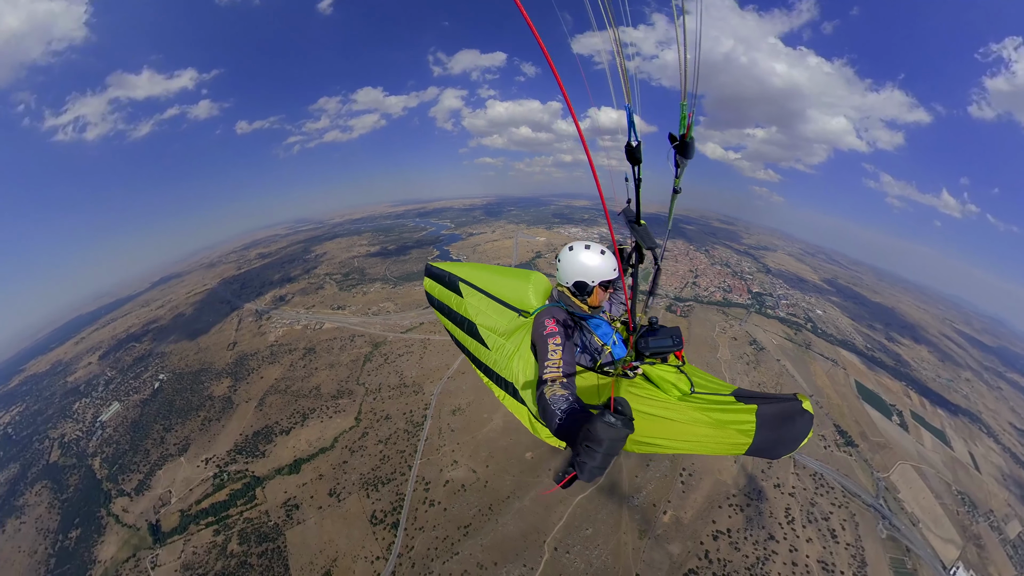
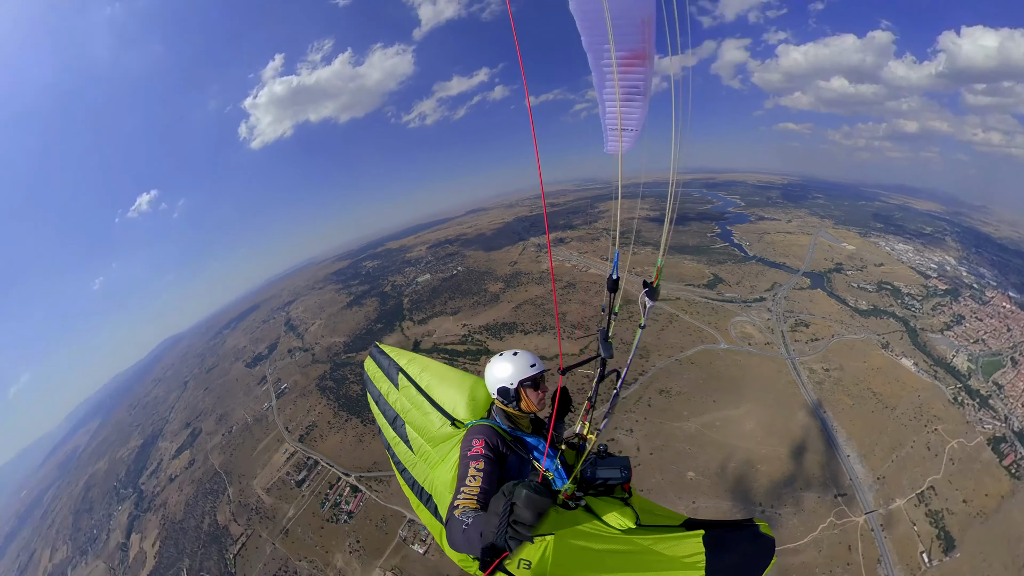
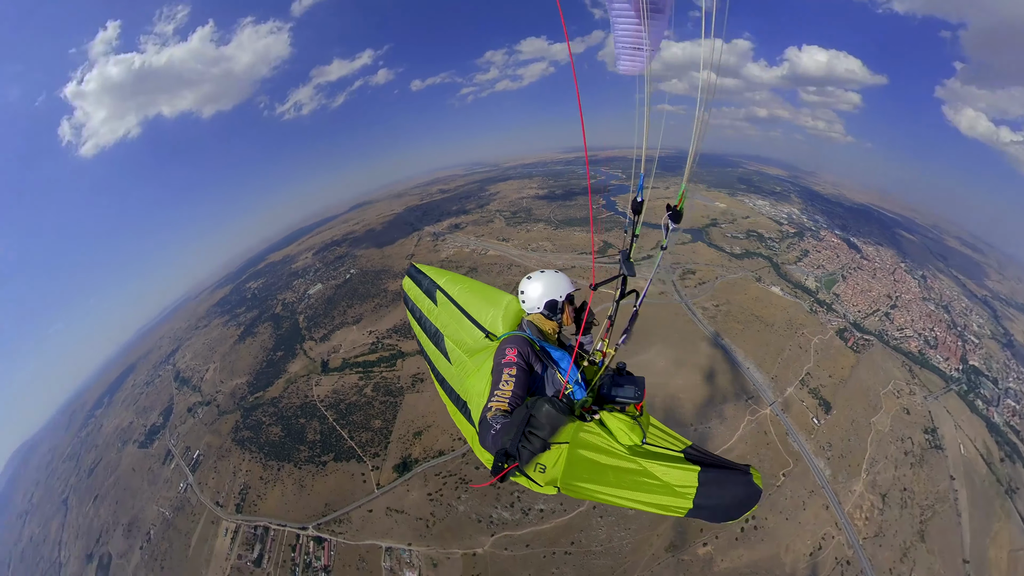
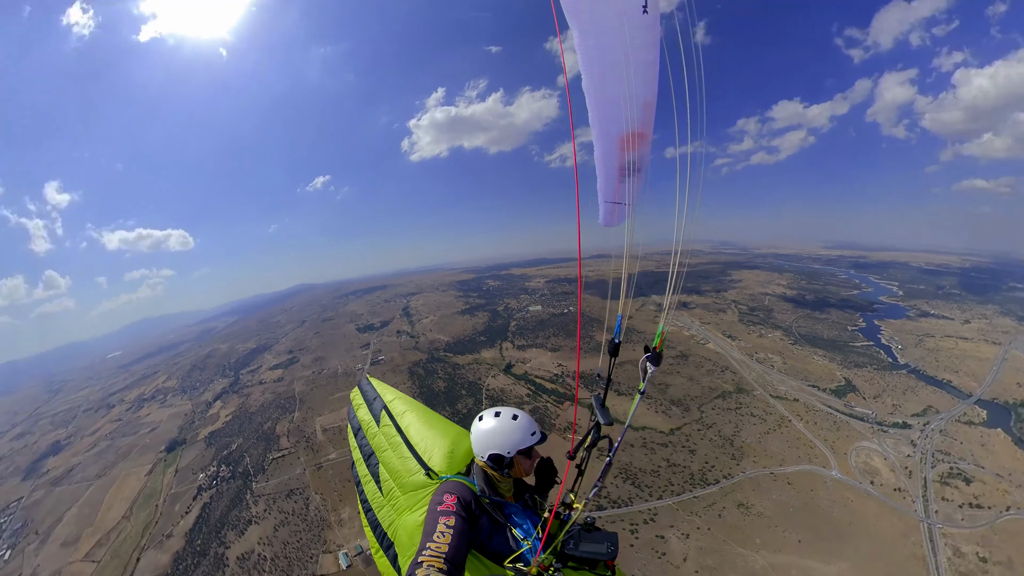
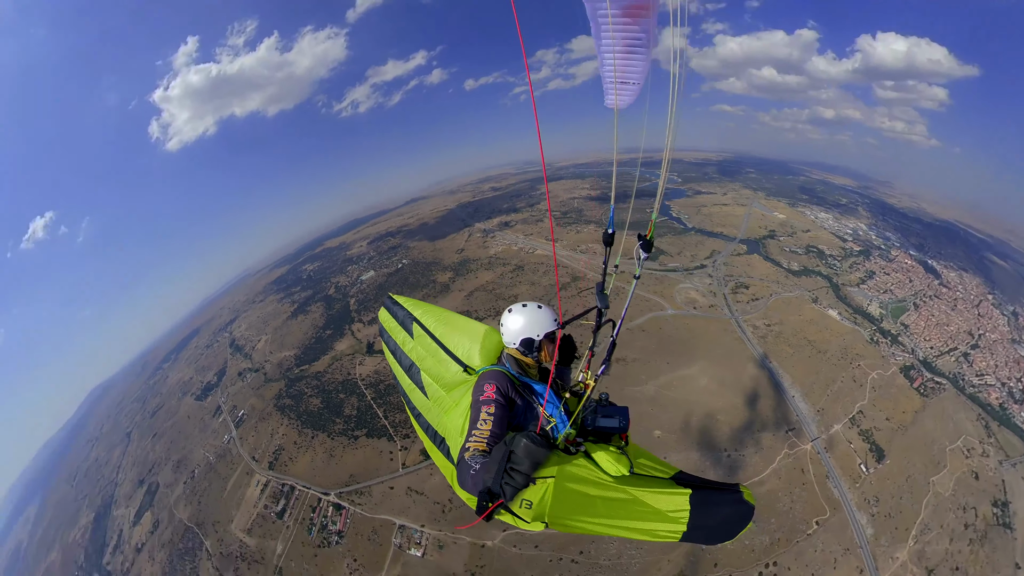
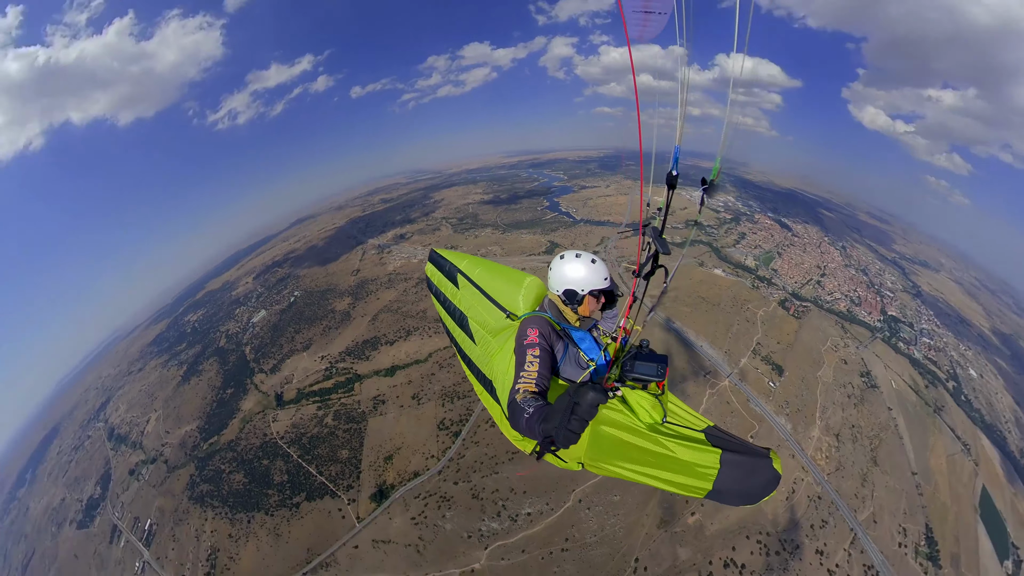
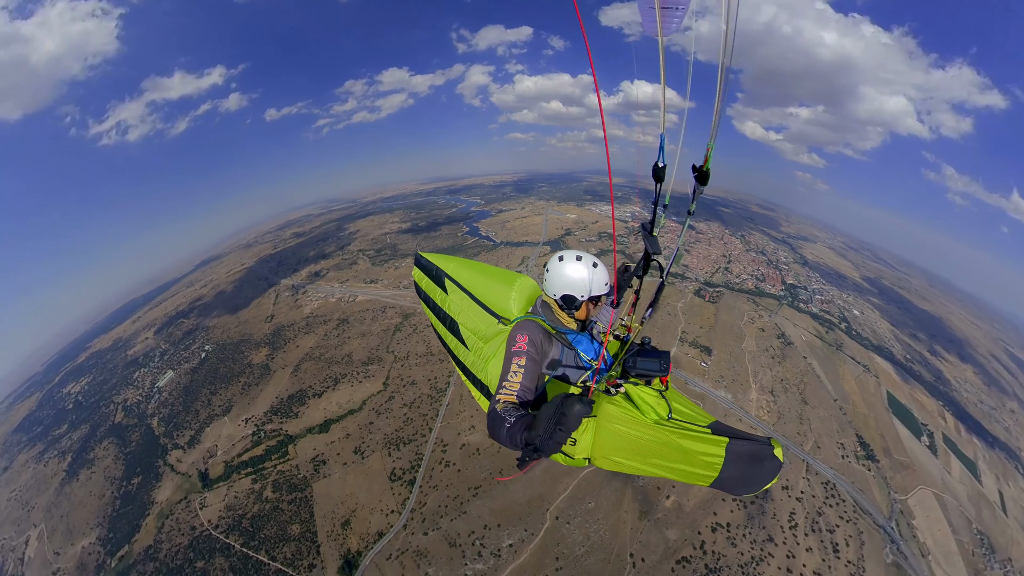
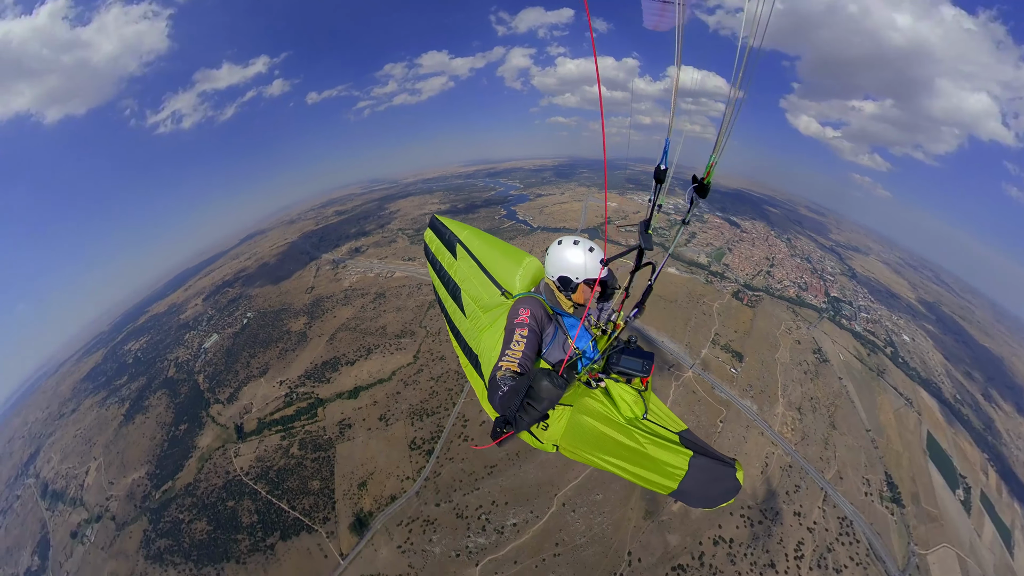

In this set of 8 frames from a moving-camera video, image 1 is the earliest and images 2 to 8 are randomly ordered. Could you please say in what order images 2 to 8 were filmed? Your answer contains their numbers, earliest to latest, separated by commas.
7, 8, 6, 3, 5, 2, 4
